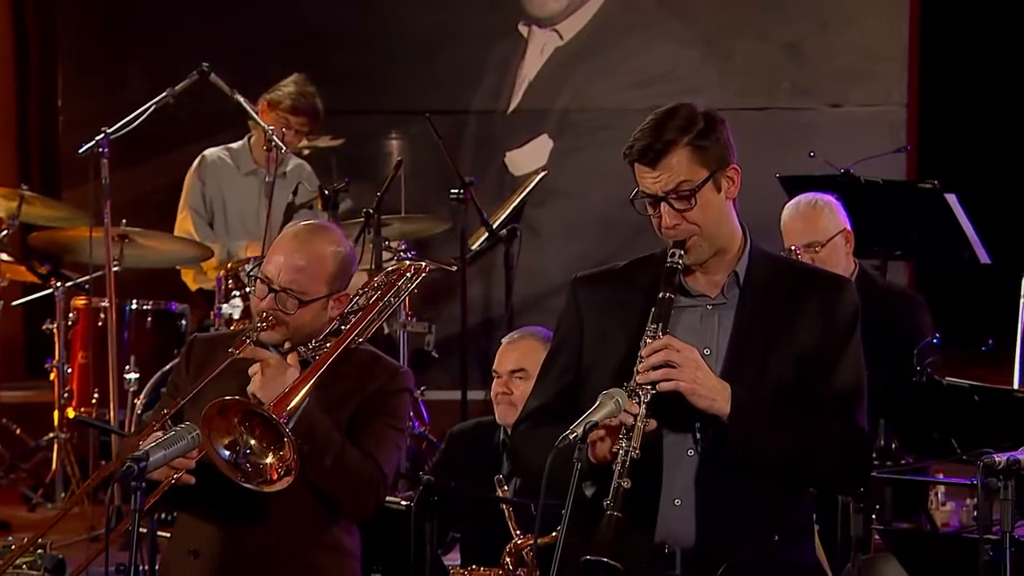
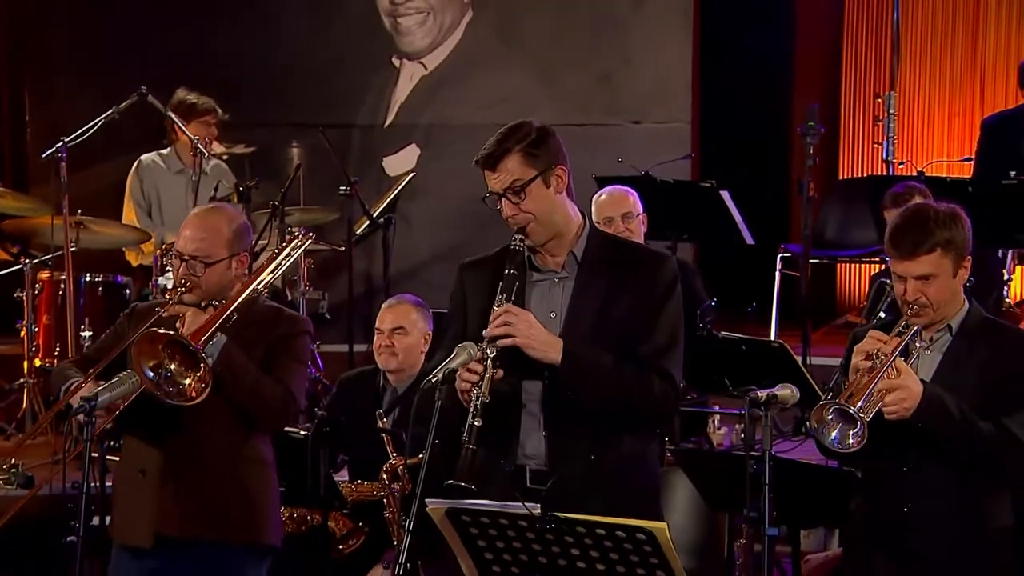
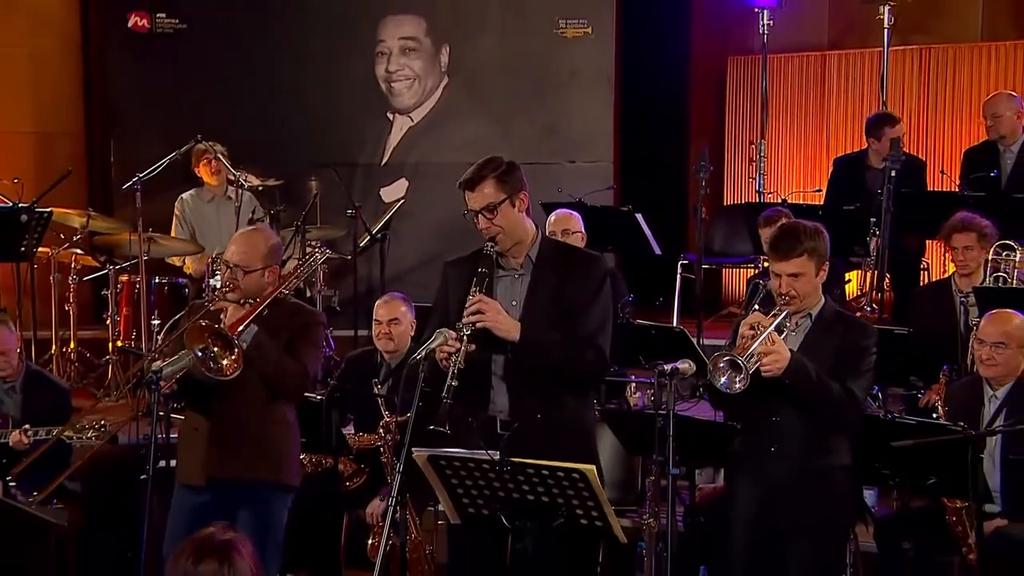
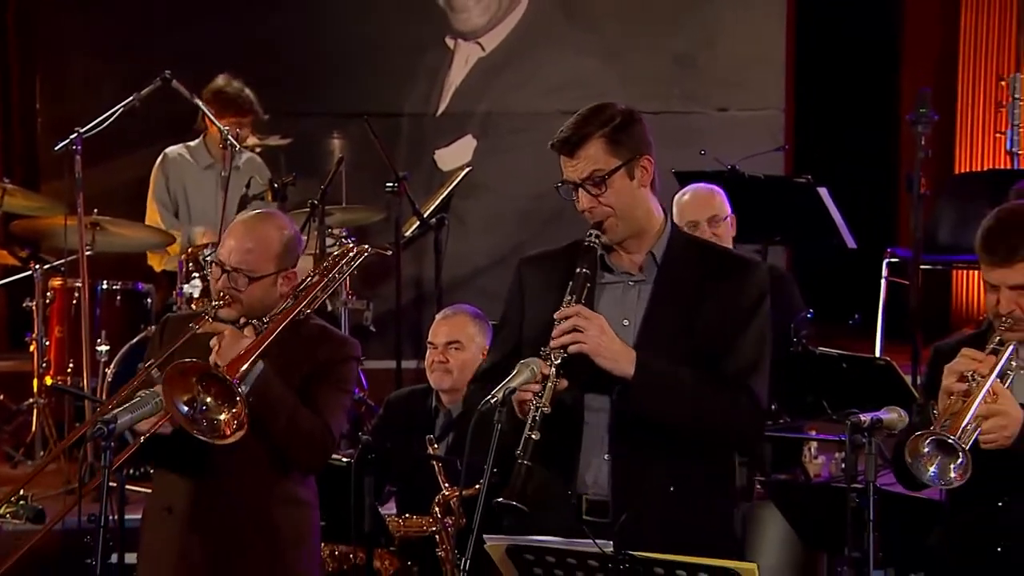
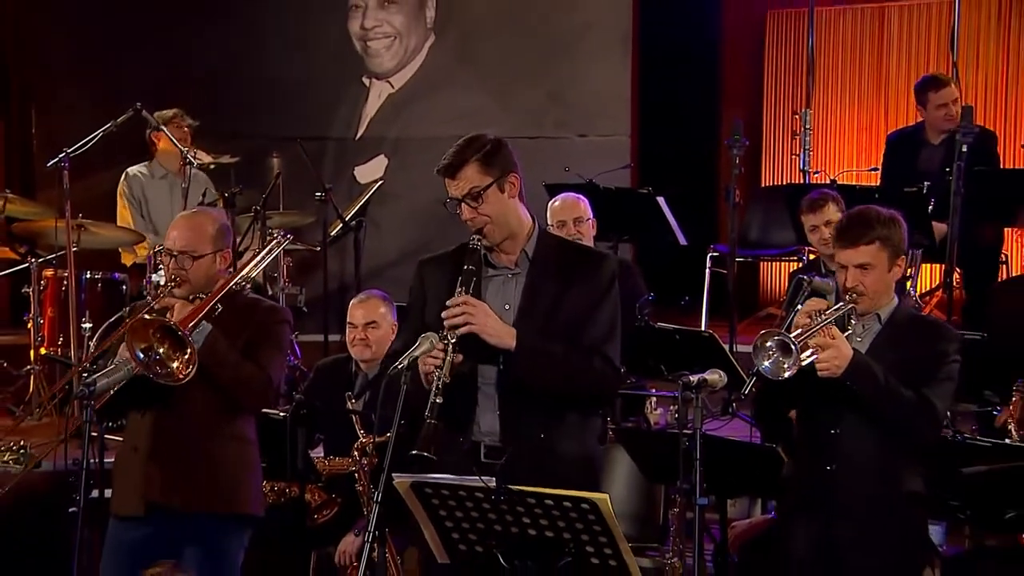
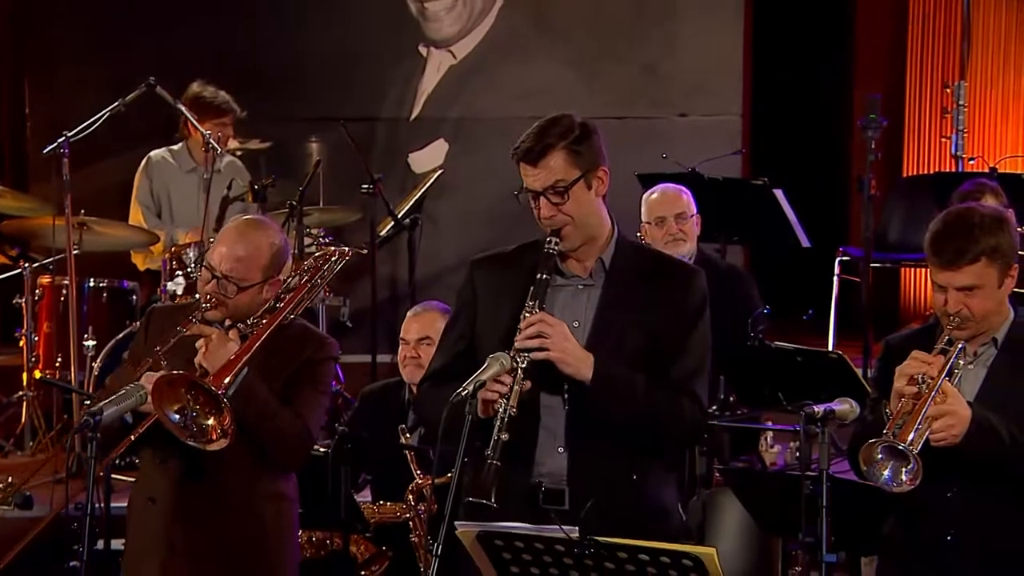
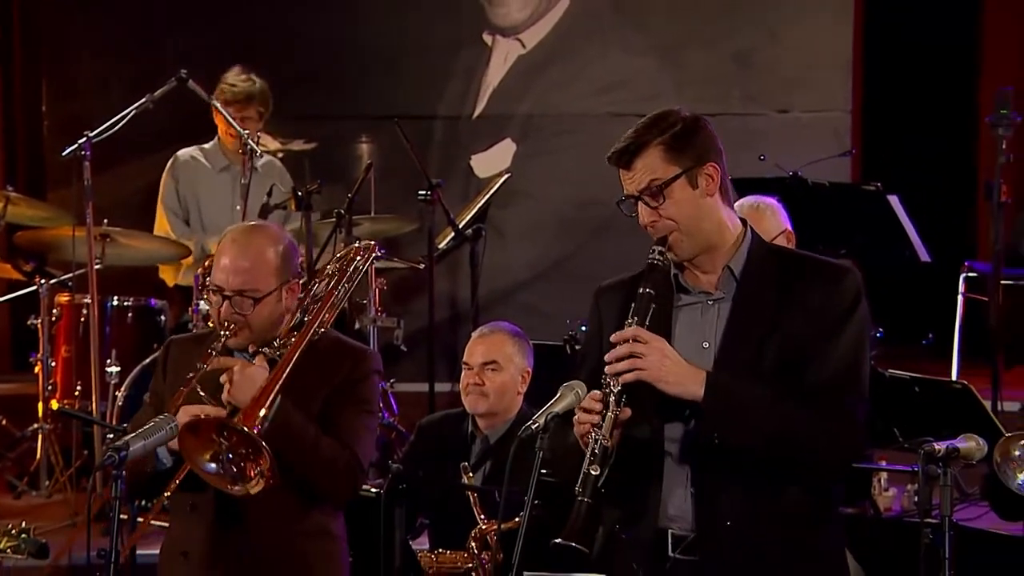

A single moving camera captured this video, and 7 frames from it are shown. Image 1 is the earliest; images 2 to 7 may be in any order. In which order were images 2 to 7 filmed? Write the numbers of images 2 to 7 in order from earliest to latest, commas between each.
7, 4, 6, 2, 5, 3
